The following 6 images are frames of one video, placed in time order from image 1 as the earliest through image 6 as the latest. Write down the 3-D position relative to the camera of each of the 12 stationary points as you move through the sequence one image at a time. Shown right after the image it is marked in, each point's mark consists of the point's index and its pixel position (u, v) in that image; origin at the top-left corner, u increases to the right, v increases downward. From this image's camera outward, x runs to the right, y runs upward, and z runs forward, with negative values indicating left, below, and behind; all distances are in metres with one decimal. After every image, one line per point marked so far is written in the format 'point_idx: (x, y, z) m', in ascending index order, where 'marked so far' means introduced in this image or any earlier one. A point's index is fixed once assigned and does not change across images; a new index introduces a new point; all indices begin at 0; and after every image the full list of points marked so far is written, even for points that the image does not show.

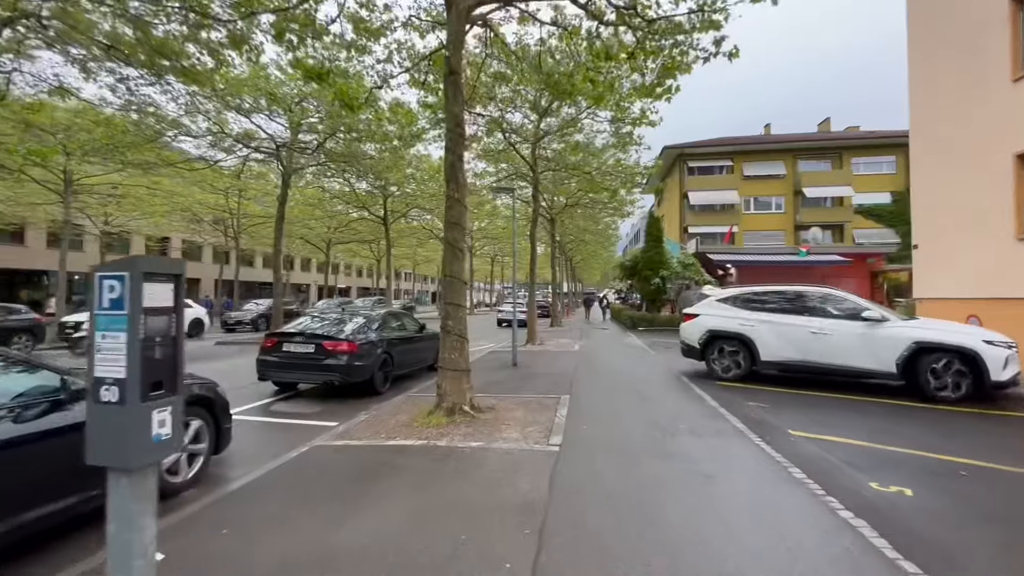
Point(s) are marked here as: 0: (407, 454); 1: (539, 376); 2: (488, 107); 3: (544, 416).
0: (-0.5, -0.8, +7.4) m
1: (+0.2, -0.8, +14.0) m
2: (-0.3, +2.2, +18.5) m
3: (+0.2, -0.7, +8.6) m
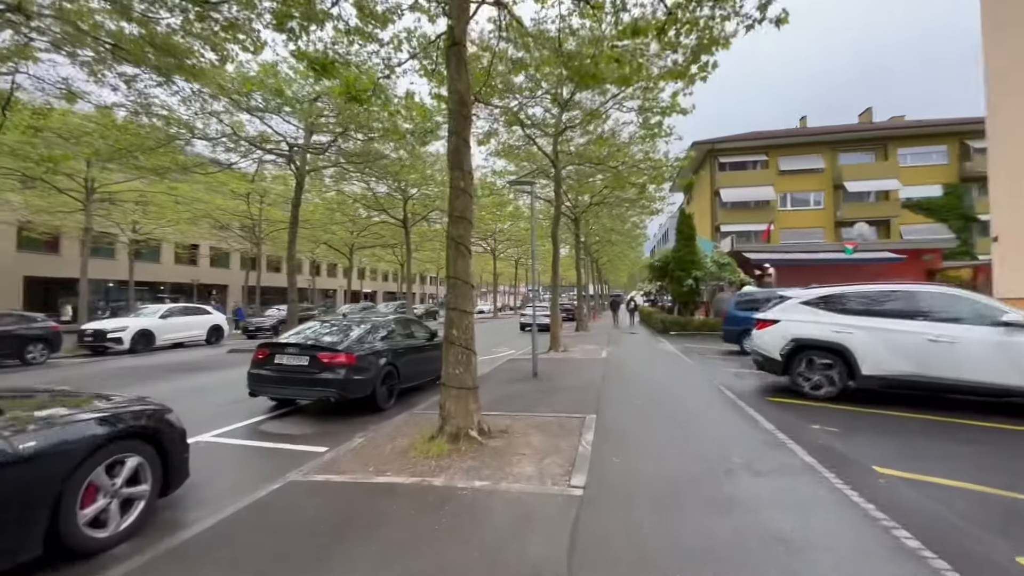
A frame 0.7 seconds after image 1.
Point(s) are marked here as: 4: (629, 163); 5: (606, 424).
0: (-0.5, -0.9, +6.1) m
1: (+0.4, -0.9, +12.6) m
2: (-0.1, +2.2, +17.1) m
3: (+0.3, -0.8, +7.3) m
4: (+1.5, +1.6, +18.7) m
5: (+0.5, -0.8, +8.4) m
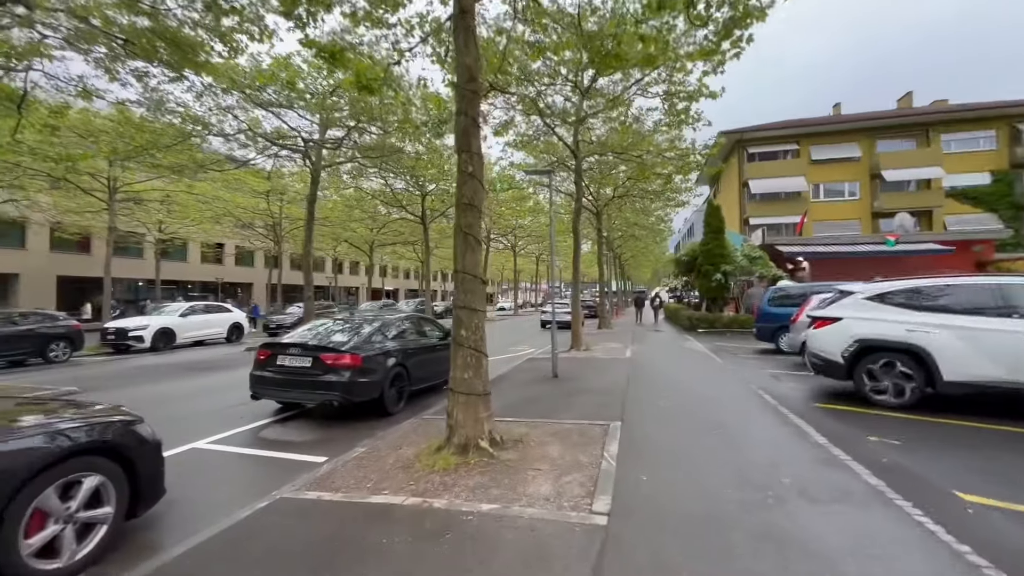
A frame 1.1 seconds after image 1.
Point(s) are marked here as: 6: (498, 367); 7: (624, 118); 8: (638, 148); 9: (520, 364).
0: (-0.4, -0.8, +5.3) m
1: (+0.6, -0.8, +11.8) m
2: (+0.1, +2.2, +16.3) m
3: (+0.3, -0.7, +6.5) m
4: (+1.7, +1.6, +17.9) m
5: (+0.6, -0.7, +7.6) m
6: (-0.2, -0.8, +15.7) m
7: (+1.3, +2.0, +17.3) m
8: (+1.5, +1.6, +17.6) m
9: (+0.1, -0.8, +15.9) m
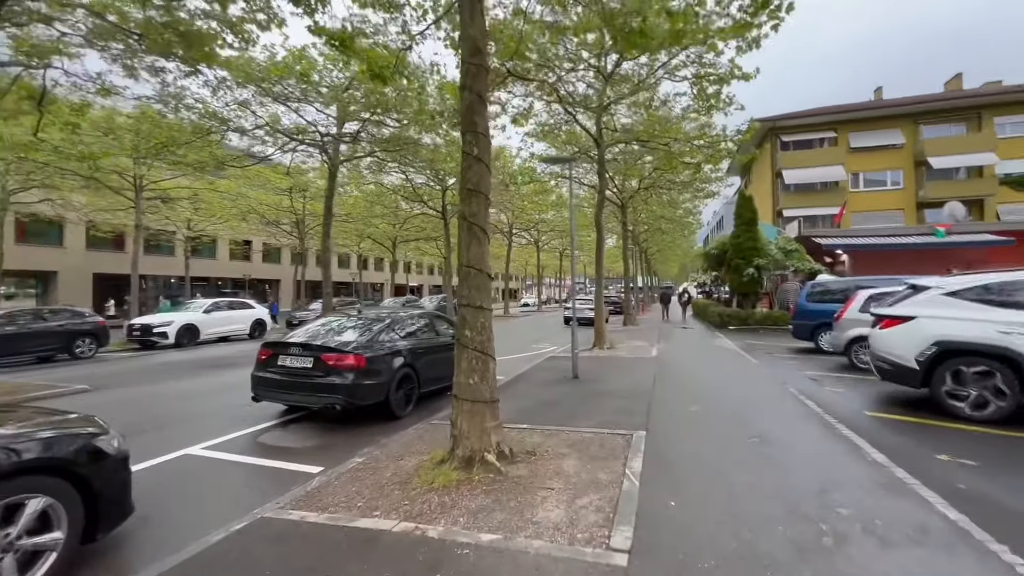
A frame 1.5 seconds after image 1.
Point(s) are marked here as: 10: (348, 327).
0: (-0.4, -0.8, +4.5) m
1: (+0.7, -0.8, +11.0) m
2: (+0.3, +2.3, +15.5) m
3: (+0.4, -0.7, +5.7) m
4: (+1.9, +1.7, +17.1) m
5: (+0.7, -0.7, +6.8) m
6: (0.0, -0.8, +15.0) m
7: (+1.5, +2.0, +16.5) m
8: (+1.7, +1.7, +16.8) m
9: (+0.3, -0.8, +15.1) m
10: (-1.2, -0.3, +11.1) m
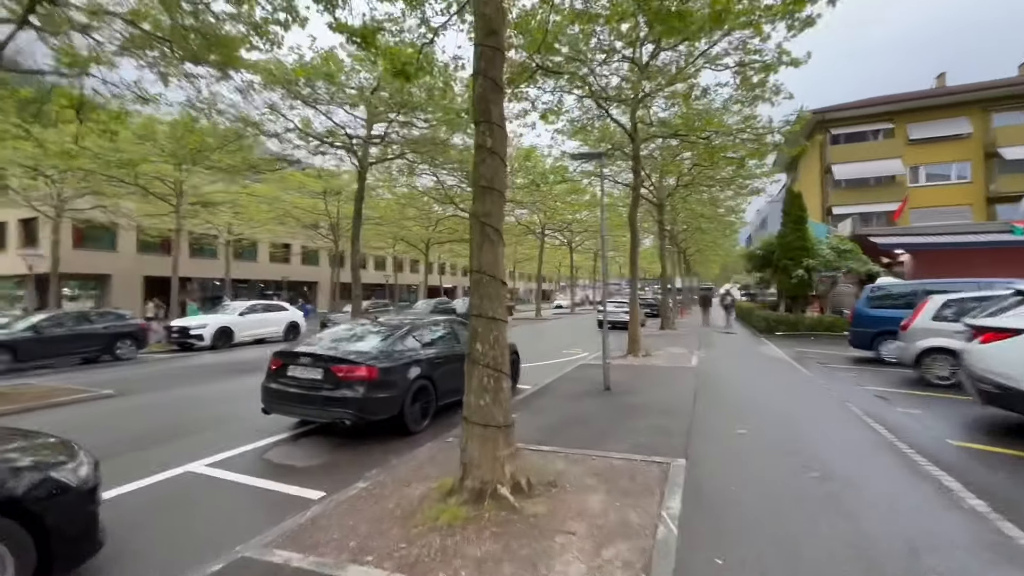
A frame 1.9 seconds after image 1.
0: (-0.4, -0.8, +3.7) m
1: (+0.9, -0.8, +10.2) m
2: (+0.6, +2.2, +14.7) m
3: (+0.4, -0.7, +4.9) m
4: (+2.3, +1.7, +16.2) m
5: (+0.8, -0.7, +5.9) m
6: (+0.3, -0.8, +14.1) m
7: (+1.9, +2.0, +15.6) m
8: (+2.0, +1.7, +15.9) m
9: (+0.6, -0.8, +14.2) m
10: (-1.0, -0.3, +10.2) m
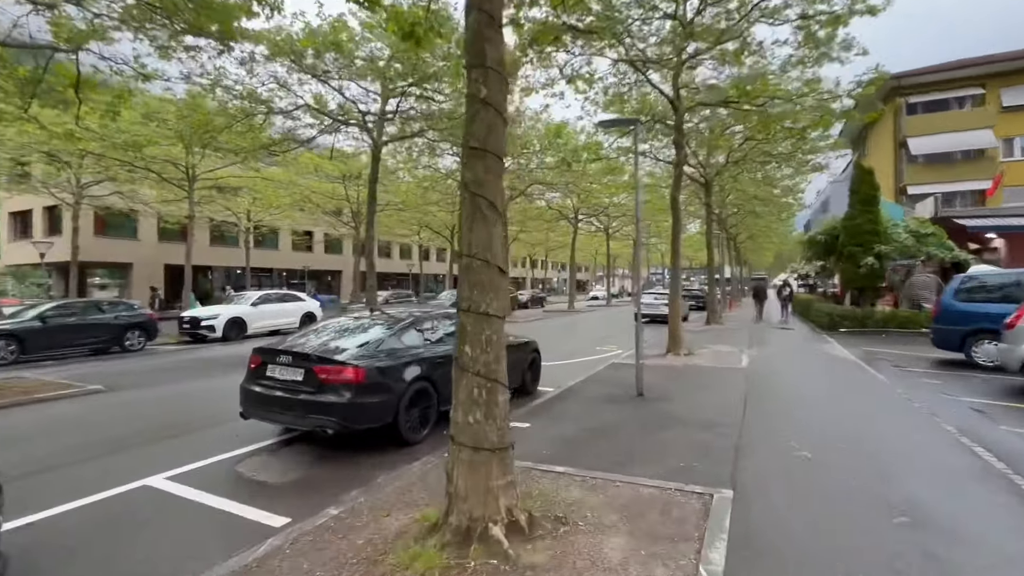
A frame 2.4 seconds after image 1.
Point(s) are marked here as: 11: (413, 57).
0: (-0.5, -0.8, +2.1) m
1: (+1.0, -0.7, +8.6) m
2: (+0.9, +2.3, +13.0) m
3: (+0.4, -0.7, +3.3) m
4: (+2.6, +1.7, +14.5) m
5: (+0.7, -0.7, +4.3) m
6: (+0.6, -0.7, +12.5) m
7: (+2.1, +2.1, +14.0) m
8: (+2.3, +1.7, +14.2) m
9: (+0.8, -0.7, +12.6) m
10: (-0.9, -0.2, +8.7) m
11: (-1.2, +2.9, +18.9) m
